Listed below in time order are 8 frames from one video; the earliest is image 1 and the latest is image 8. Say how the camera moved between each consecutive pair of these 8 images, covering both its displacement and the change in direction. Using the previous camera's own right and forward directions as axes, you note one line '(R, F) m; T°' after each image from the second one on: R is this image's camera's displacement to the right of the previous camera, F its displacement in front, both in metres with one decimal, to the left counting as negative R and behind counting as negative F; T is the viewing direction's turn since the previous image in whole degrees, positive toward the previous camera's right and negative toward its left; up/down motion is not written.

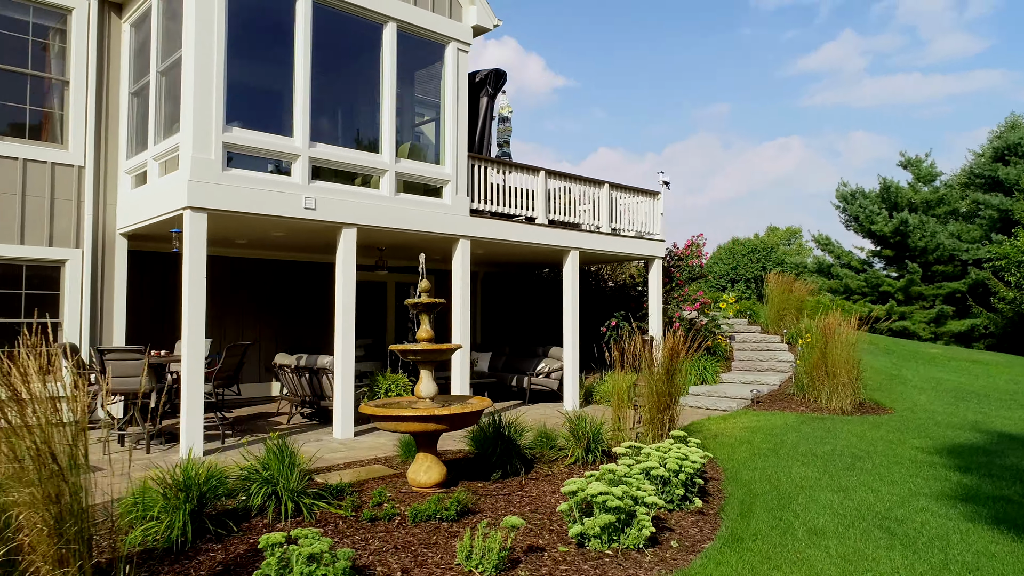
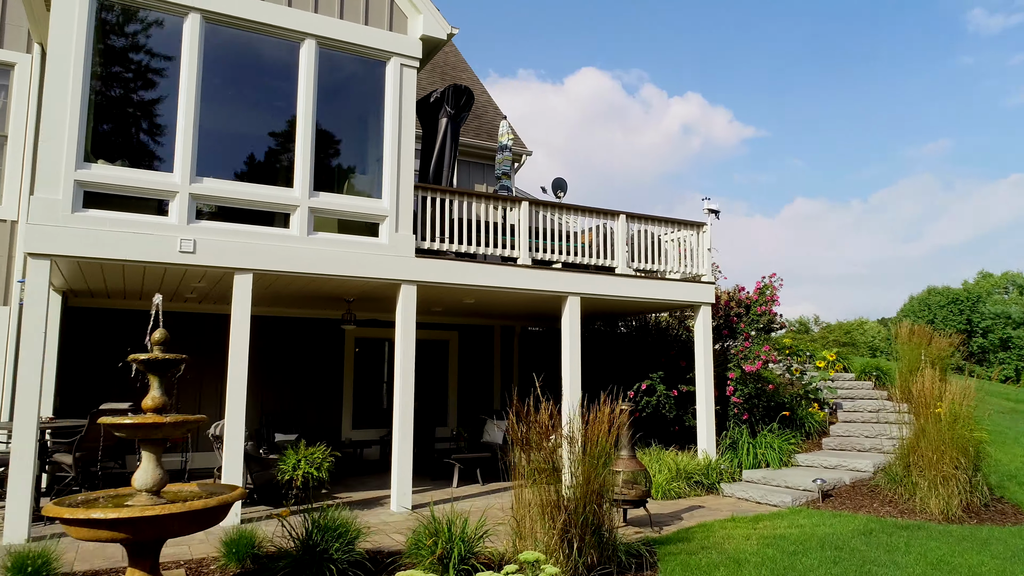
(+2.3, +1.9) m; -15°
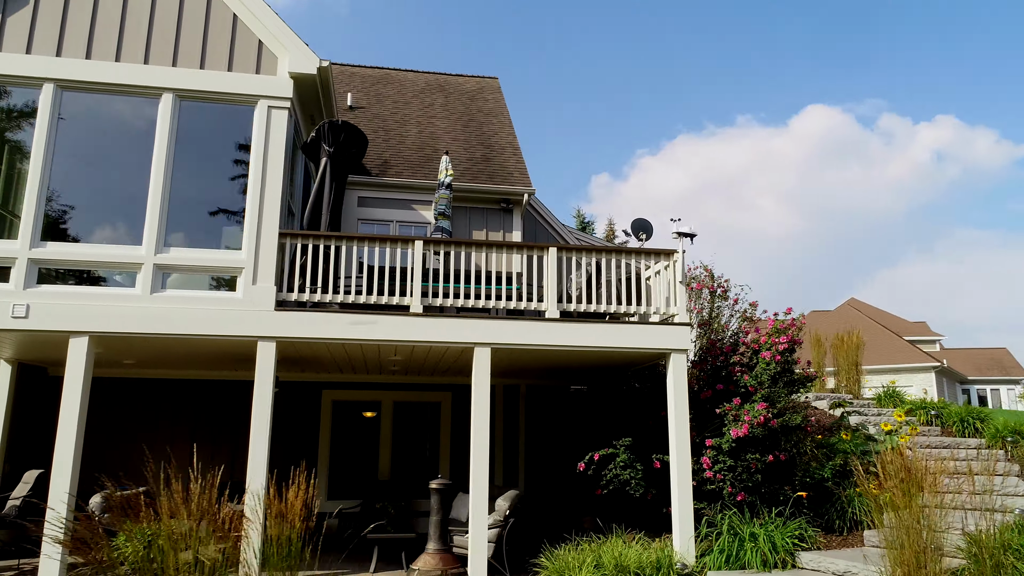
(+3.1, +1.7) m; -18°
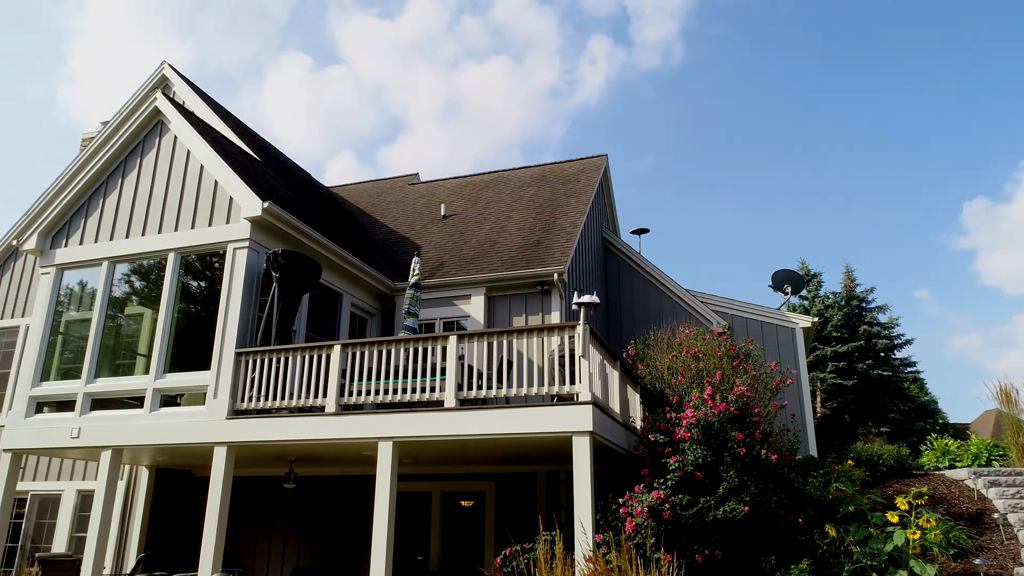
(+4.2, +1.0) m; -27°
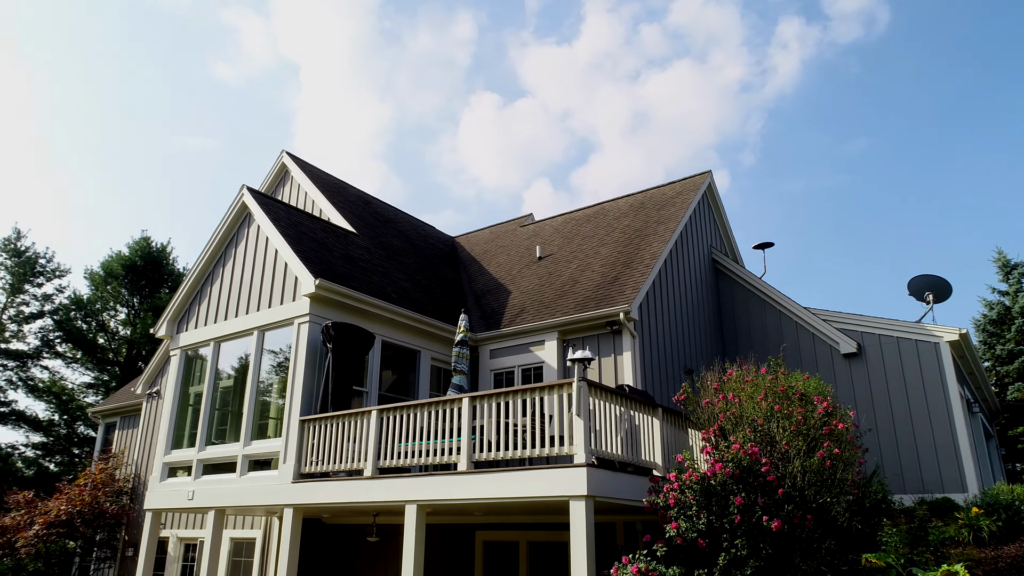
(+2.0, +0.3) m; -17°
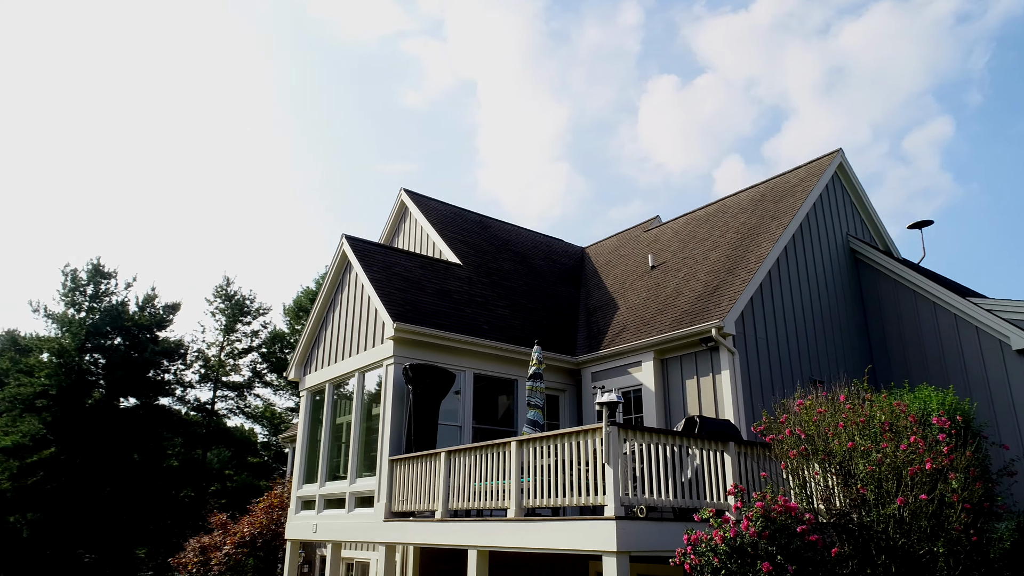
(+1.6, +0.4) m; -16°
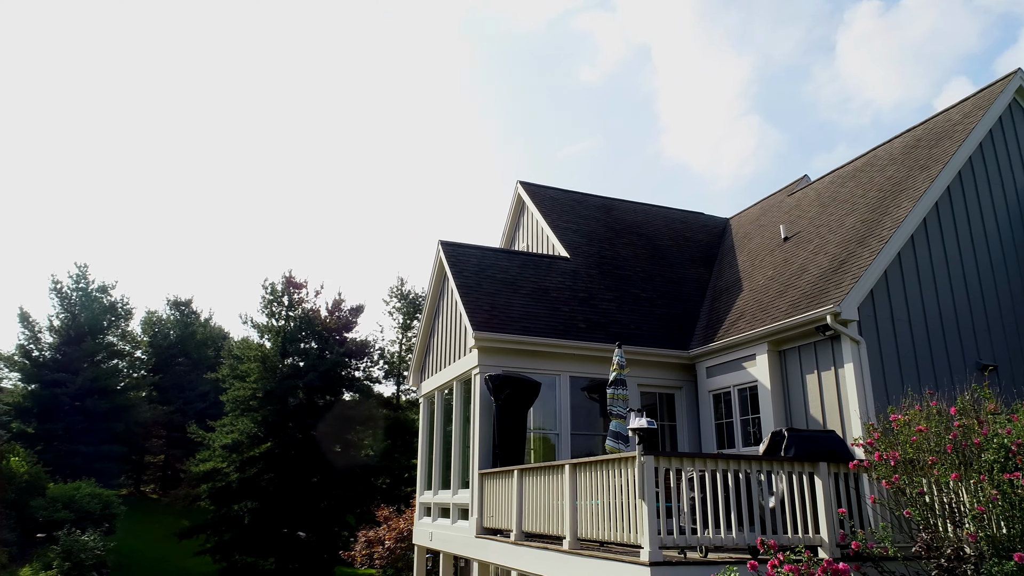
(+1.4, +0.8) m; -16°
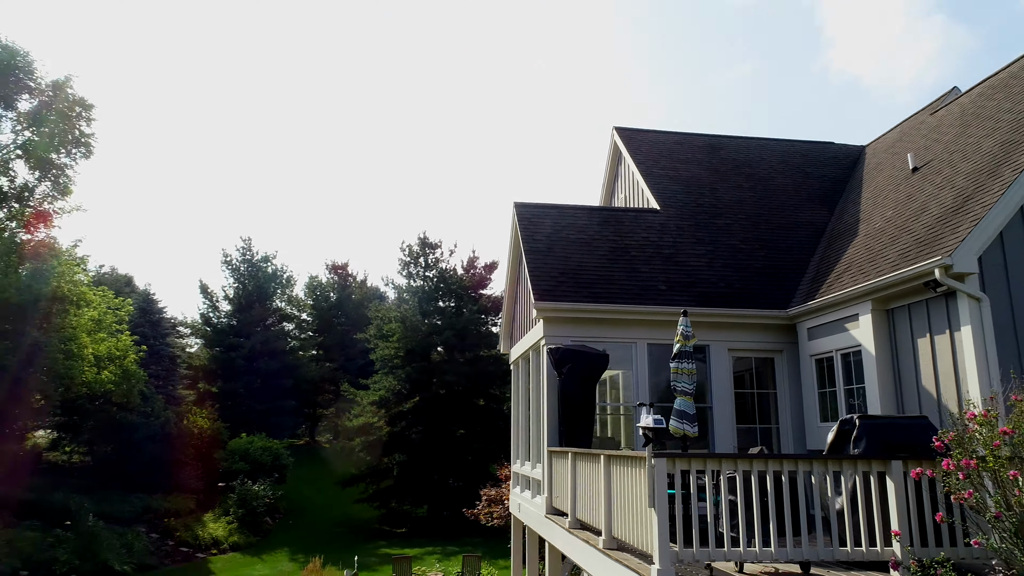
(+1.1, +0.7) m; -13°
